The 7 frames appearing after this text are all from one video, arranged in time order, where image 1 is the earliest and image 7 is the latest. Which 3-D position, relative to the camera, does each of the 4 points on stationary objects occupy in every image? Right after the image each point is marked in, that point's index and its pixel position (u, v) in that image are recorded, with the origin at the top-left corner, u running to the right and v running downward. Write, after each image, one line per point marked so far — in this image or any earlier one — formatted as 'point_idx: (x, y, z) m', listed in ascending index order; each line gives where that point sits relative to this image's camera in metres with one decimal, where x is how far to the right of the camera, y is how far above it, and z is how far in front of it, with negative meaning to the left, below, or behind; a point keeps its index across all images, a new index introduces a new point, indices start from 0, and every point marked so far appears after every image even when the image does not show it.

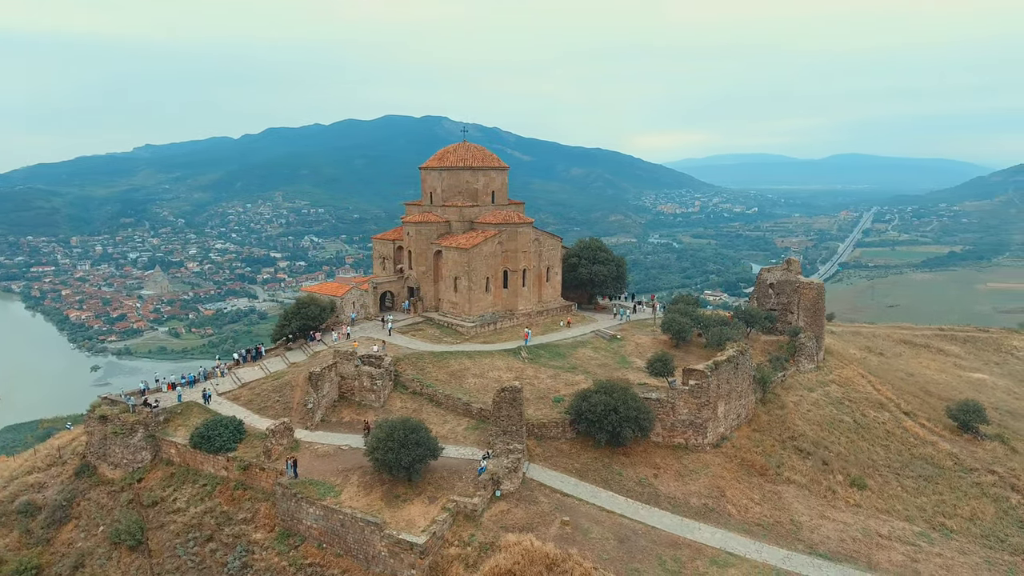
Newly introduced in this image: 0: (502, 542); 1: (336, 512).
0: (-0.2, -6.8, +17.1) m
1: (-4.9, -6.2, +17.7) m
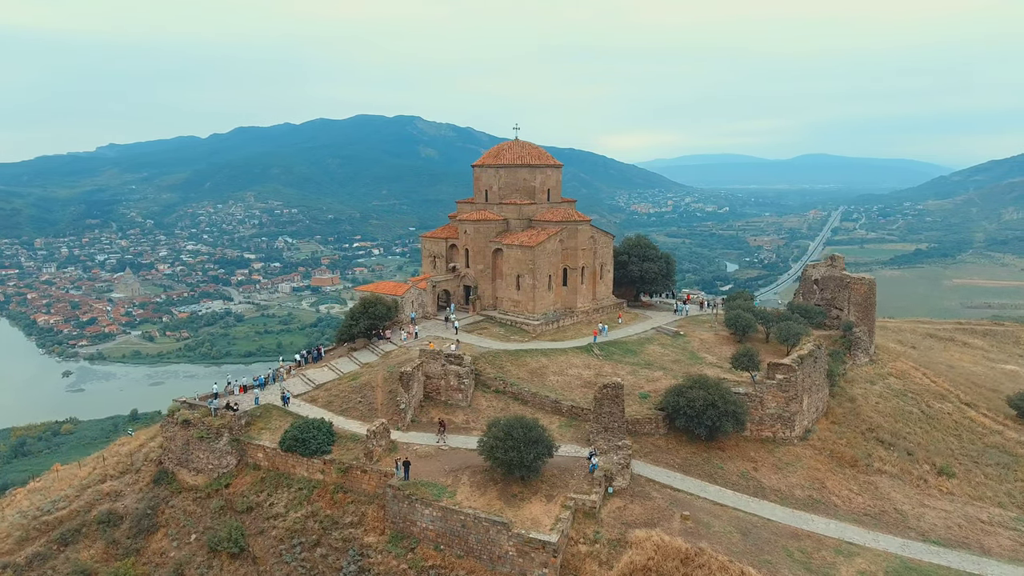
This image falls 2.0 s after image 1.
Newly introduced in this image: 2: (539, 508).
0: (+3.2, -6.7, +17.1) m
1: (-1.5, -6.1, +17.5) m
2: (+0.7, -6.1, +17.7) m
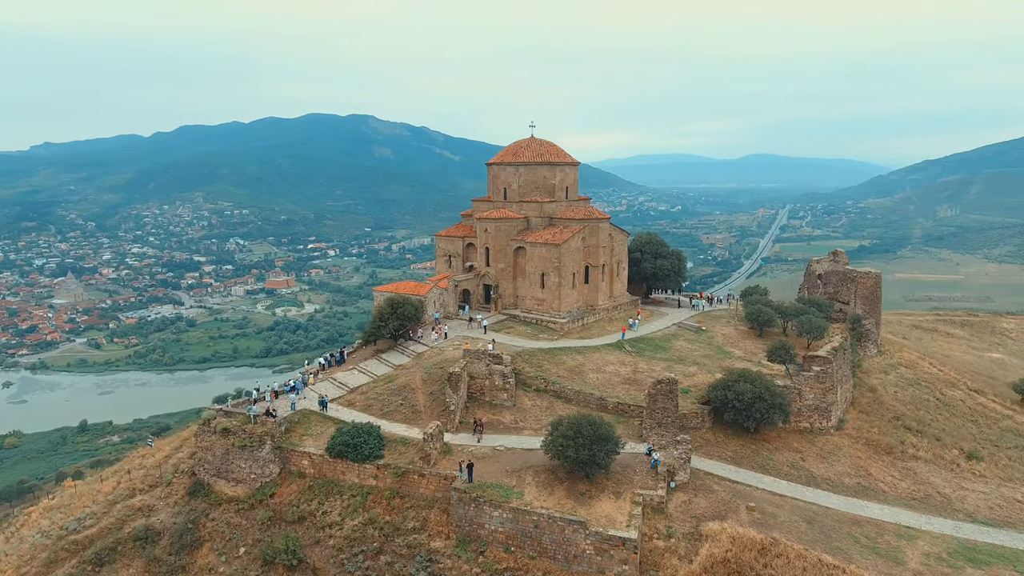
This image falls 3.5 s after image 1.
0: (+5.2, -6.5, +17.2) m
1: (+0.4, -6.1, +17.3) m
2: (+2.7, -6.0, +17.6) m
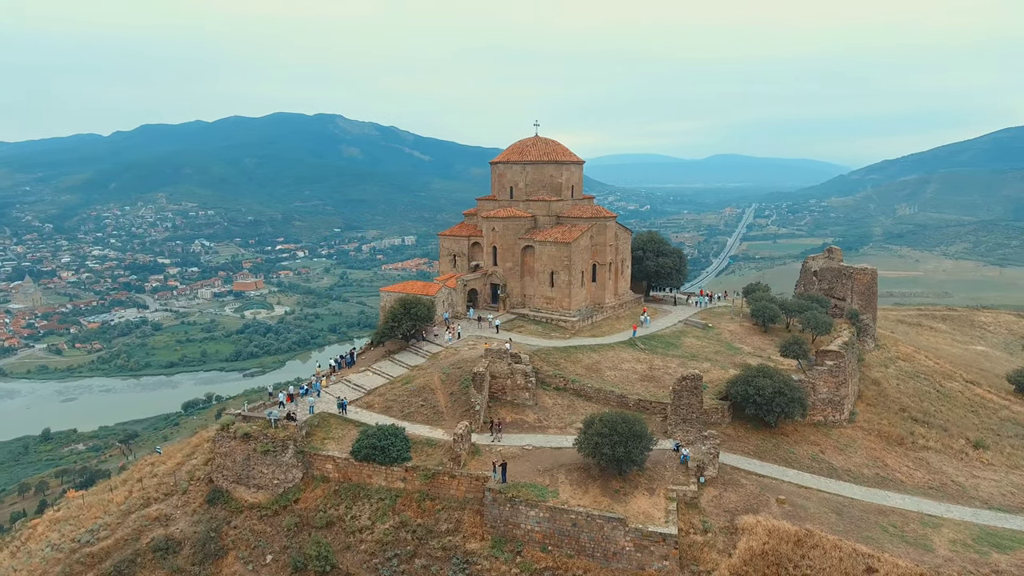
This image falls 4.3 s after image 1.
0: (+6.2, -6.4, +17.5) m
1: (+1.5, -6.0, +17.3) m
2: (+3.7, -5.9, +17.7) m
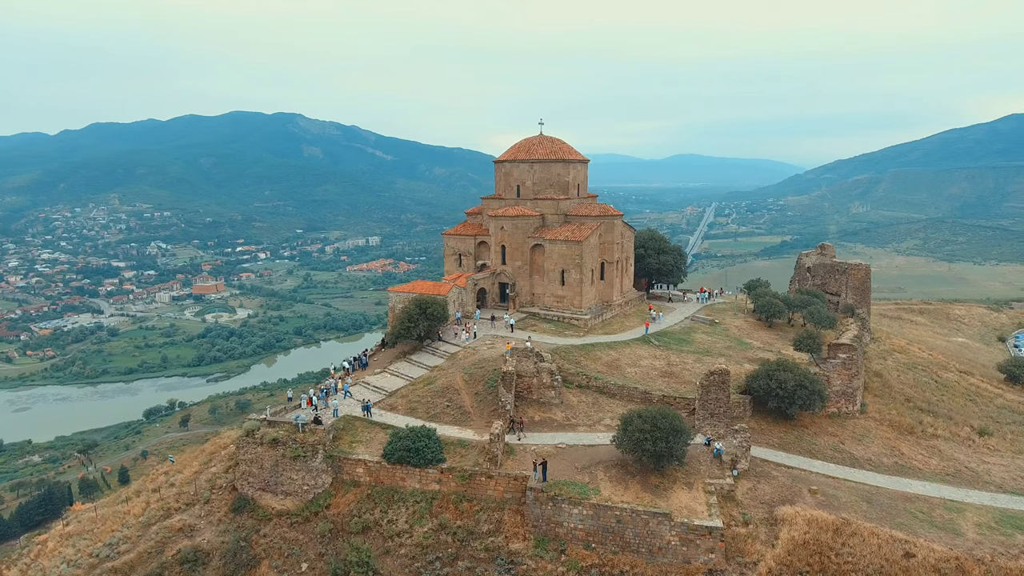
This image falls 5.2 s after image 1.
0: (+7.4, -6.3, +17.8) m
1: (+2.7, -6.0, +17.3) m
2: (+4.9, -5.8, +17.9) m
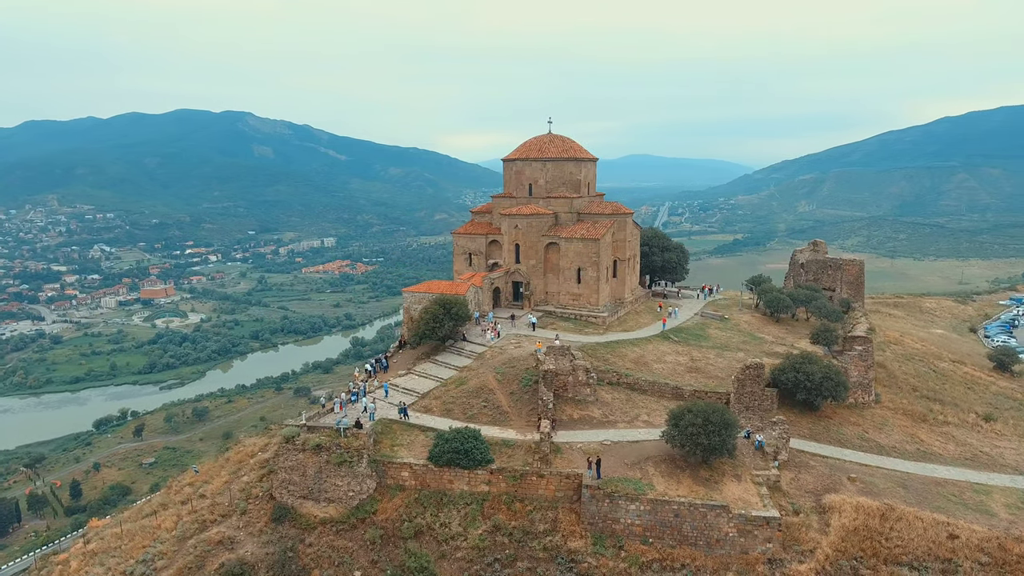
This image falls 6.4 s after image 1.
0: (+8.9, -6.2, +18.3) m
1: (+4.3, -5.9, +17.5) m
2: (+6.4, -5.7, +18.2) m
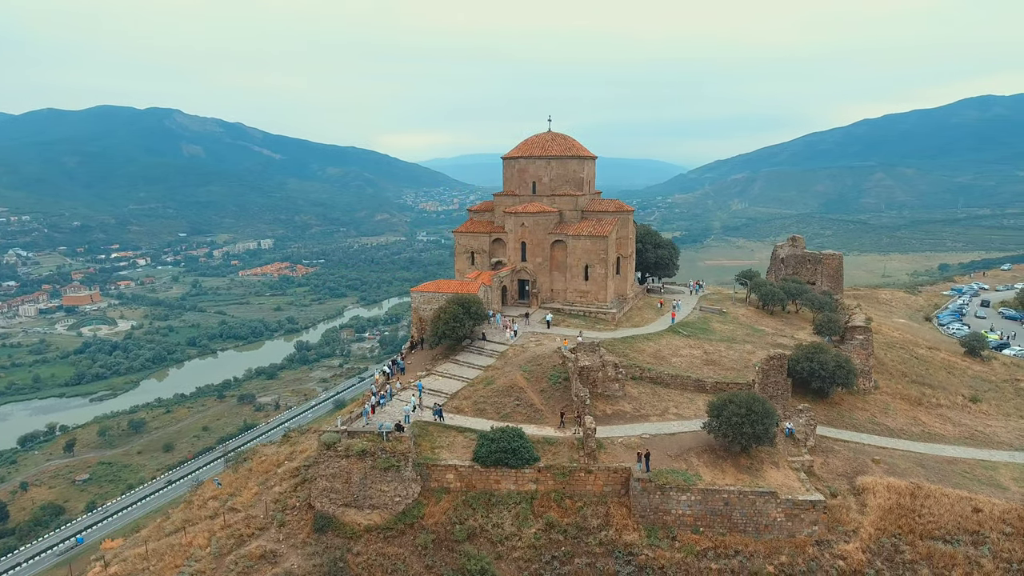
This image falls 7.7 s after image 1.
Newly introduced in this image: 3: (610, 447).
0: (+10.4, -5.9, +19.1) m
1: (+5.8, -5.7, +17.9) m
2: (+7.8, -5.5, +18.8) m
3: (+3.0, -4.9, +19.7) m
